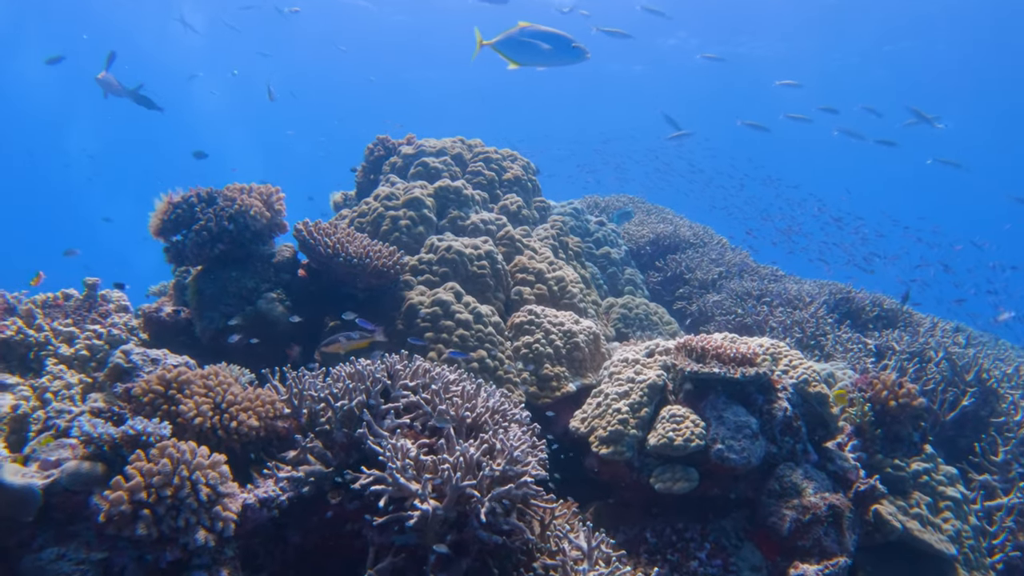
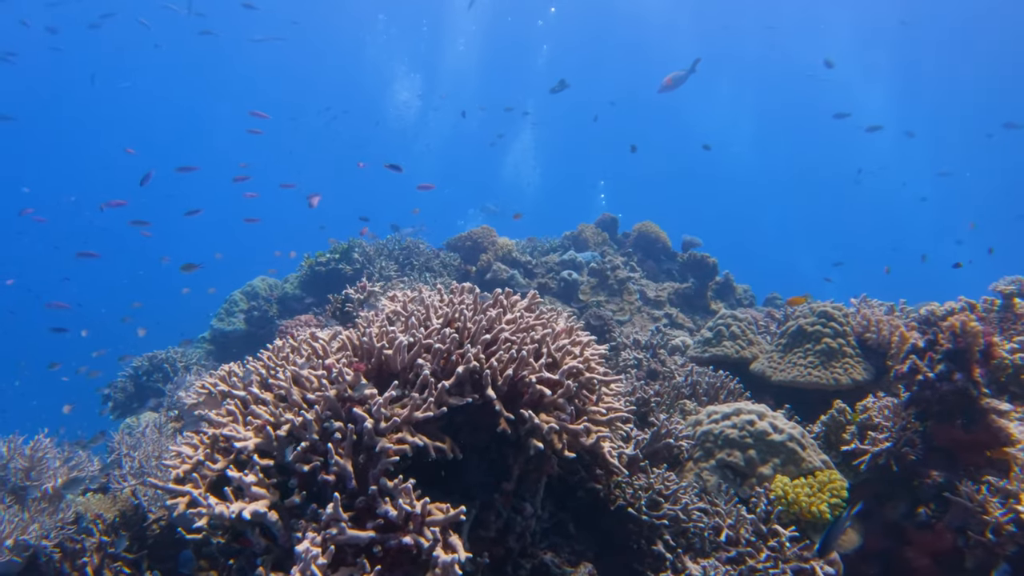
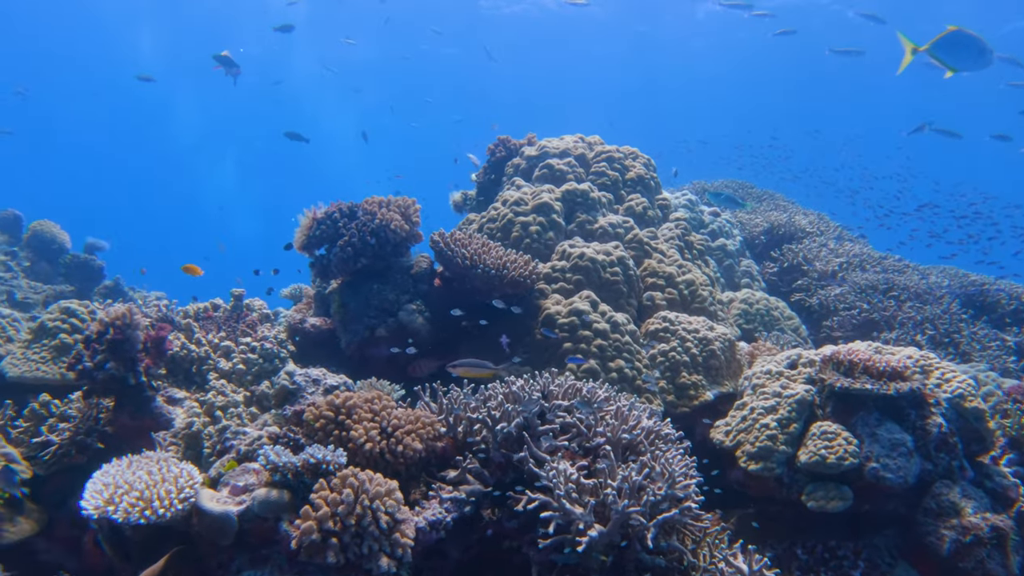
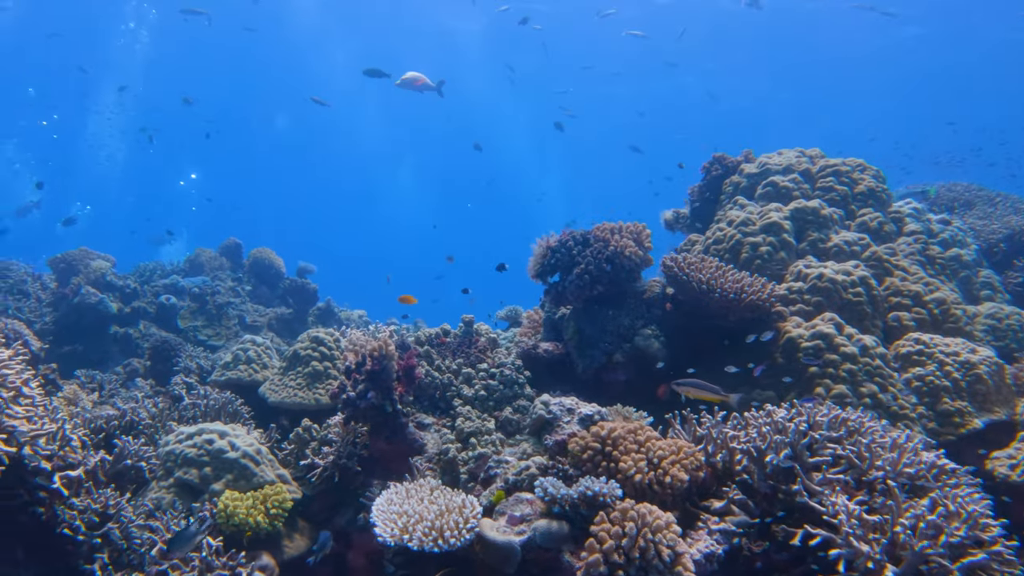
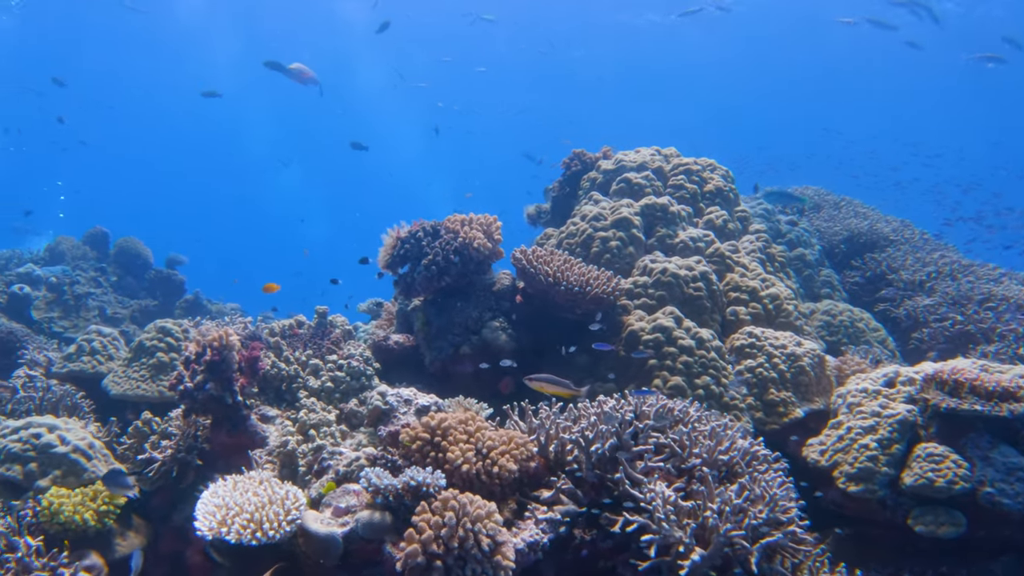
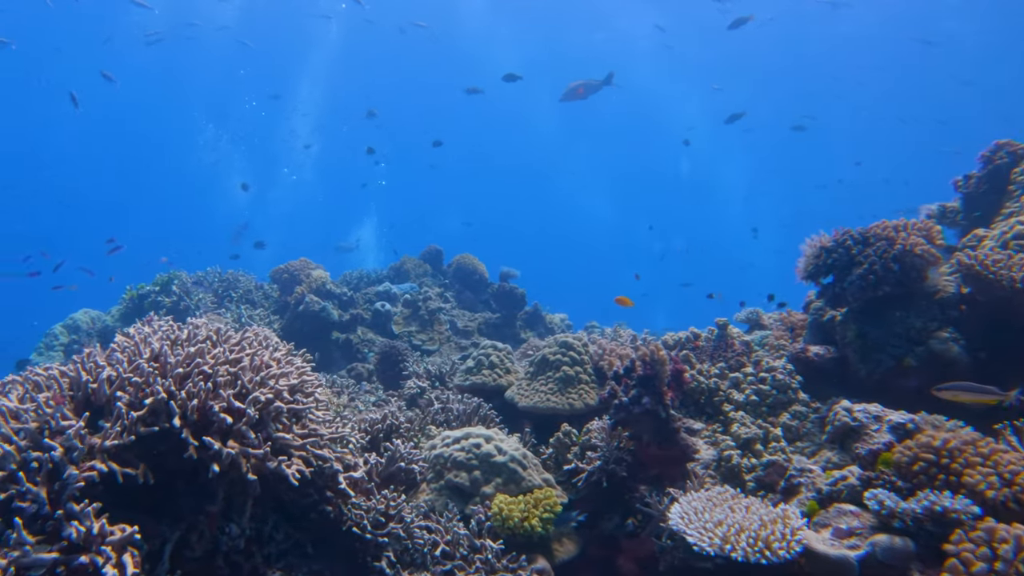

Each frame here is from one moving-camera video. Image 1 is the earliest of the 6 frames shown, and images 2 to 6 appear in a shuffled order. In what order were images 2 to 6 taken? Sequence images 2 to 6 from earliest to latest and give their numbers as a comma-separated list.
3, 5, 4, 6, 2
